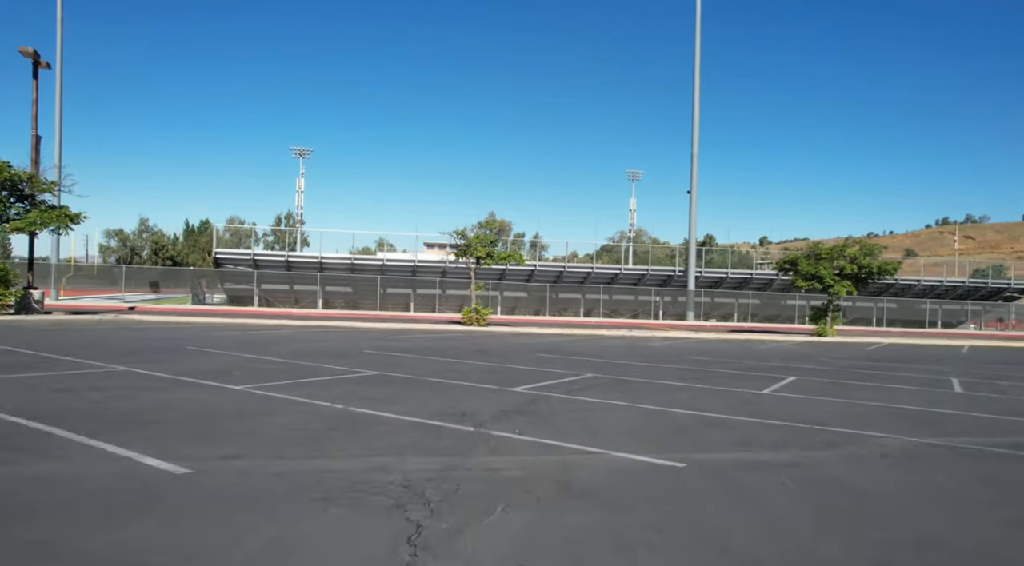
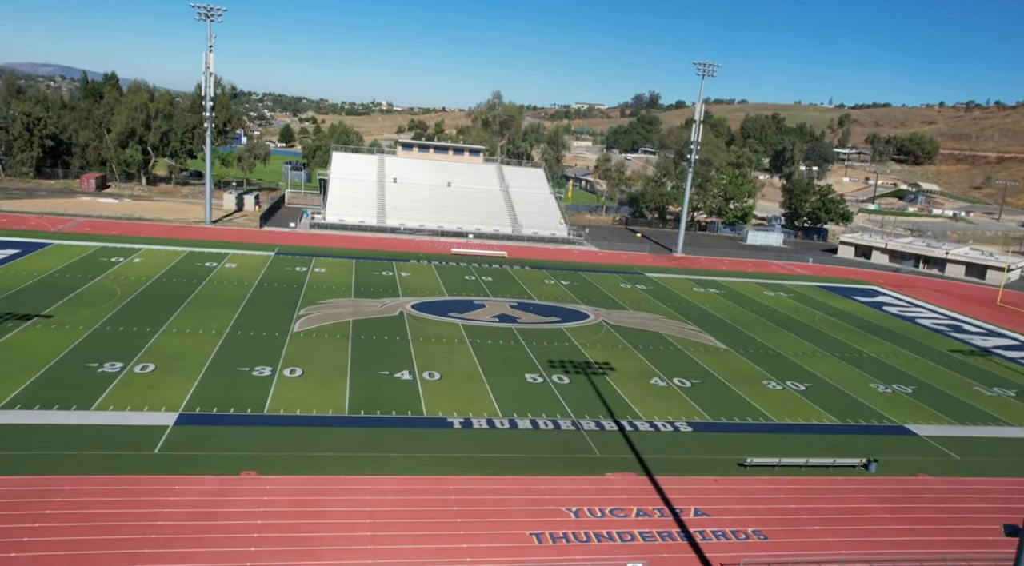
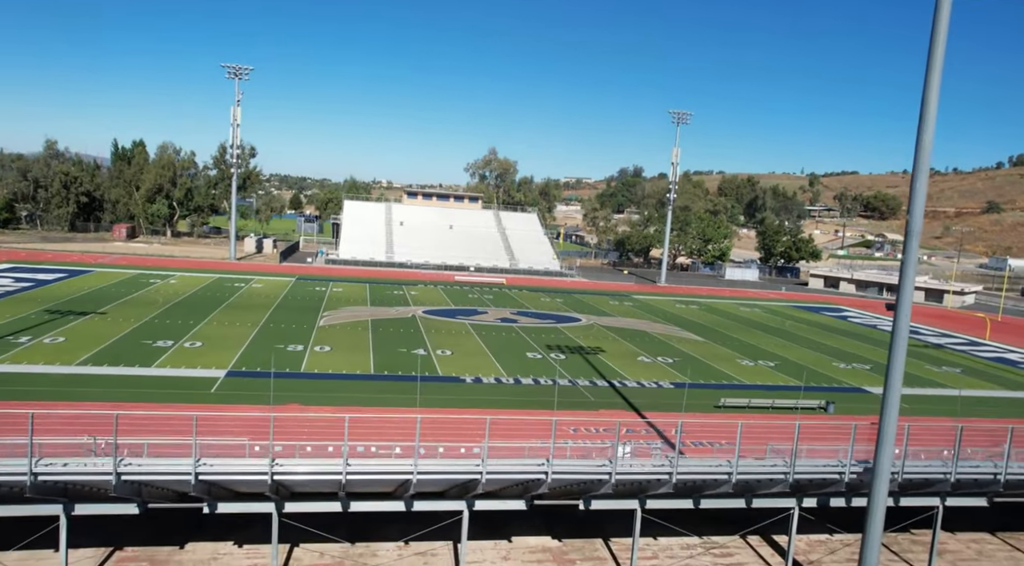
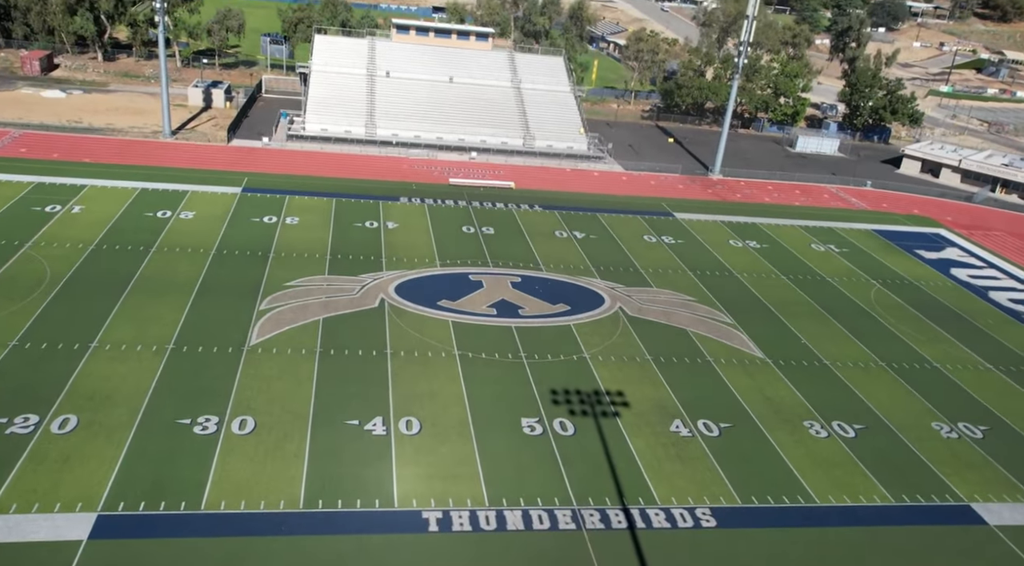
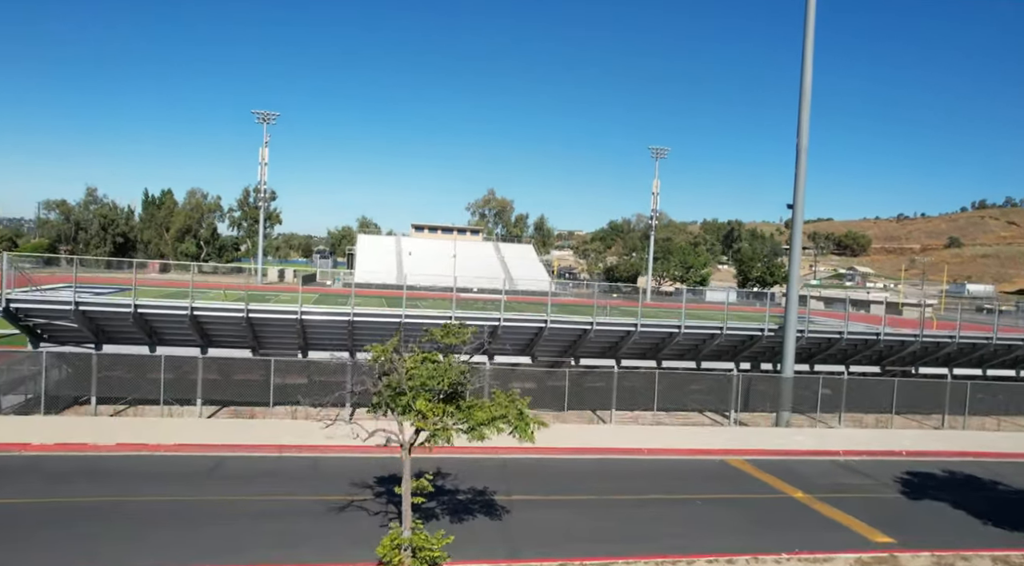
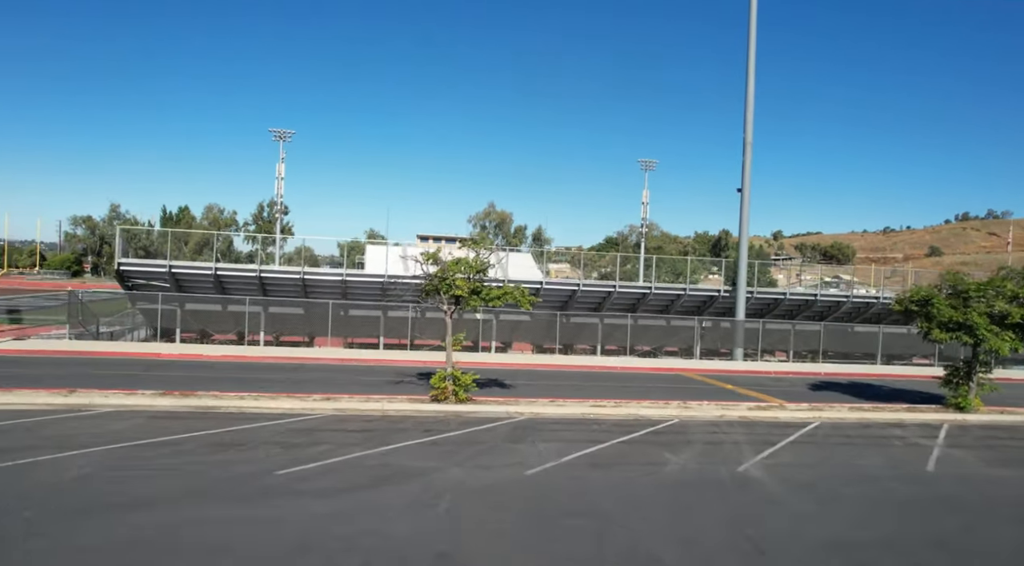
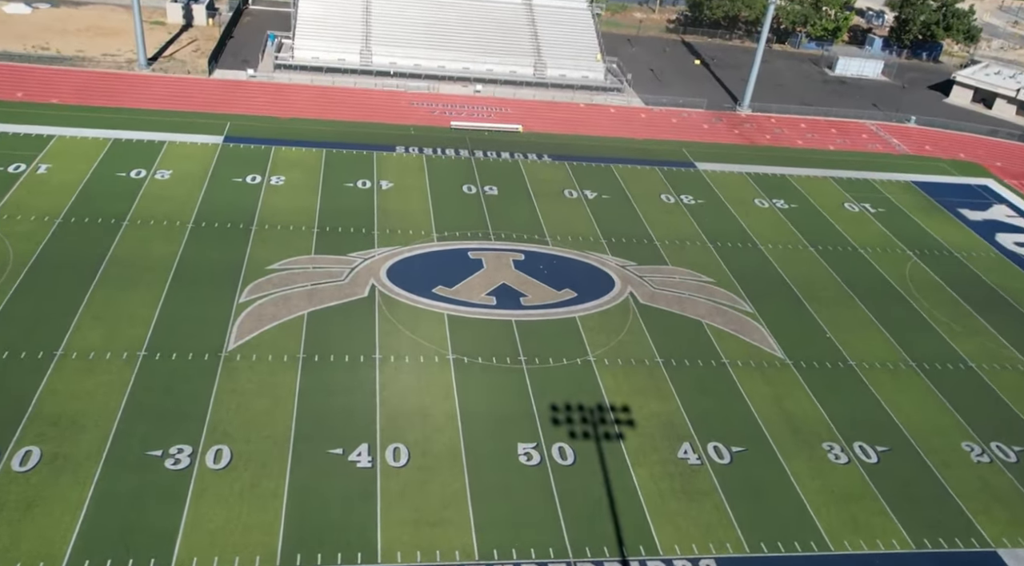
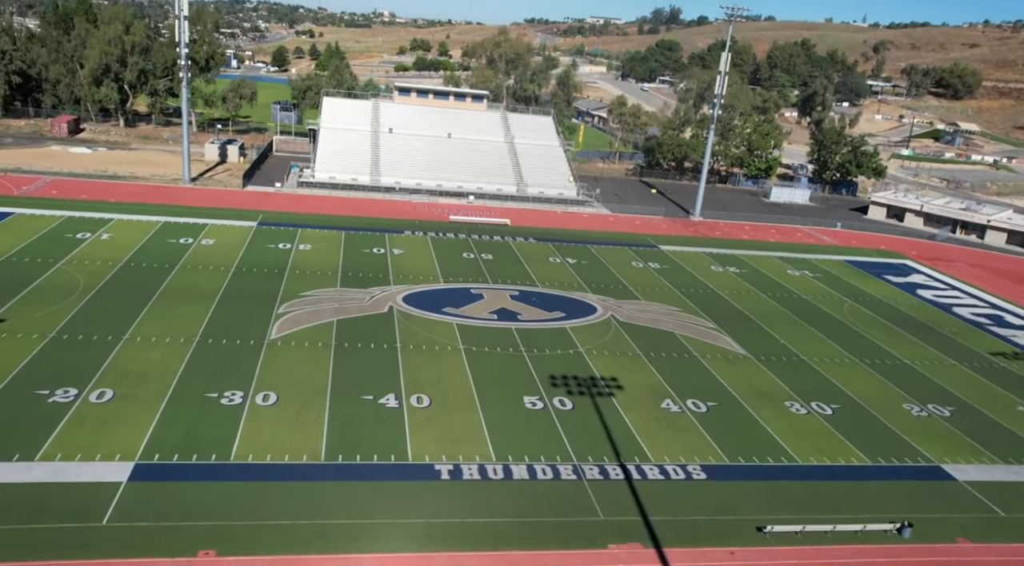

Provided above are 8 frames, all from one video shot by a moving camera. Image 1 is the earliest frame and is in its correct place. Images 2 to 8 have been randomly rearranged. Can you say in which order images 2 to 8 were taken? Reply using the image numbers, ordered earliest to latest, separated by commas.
6, 5, 3, 2, 8, 4, 7
